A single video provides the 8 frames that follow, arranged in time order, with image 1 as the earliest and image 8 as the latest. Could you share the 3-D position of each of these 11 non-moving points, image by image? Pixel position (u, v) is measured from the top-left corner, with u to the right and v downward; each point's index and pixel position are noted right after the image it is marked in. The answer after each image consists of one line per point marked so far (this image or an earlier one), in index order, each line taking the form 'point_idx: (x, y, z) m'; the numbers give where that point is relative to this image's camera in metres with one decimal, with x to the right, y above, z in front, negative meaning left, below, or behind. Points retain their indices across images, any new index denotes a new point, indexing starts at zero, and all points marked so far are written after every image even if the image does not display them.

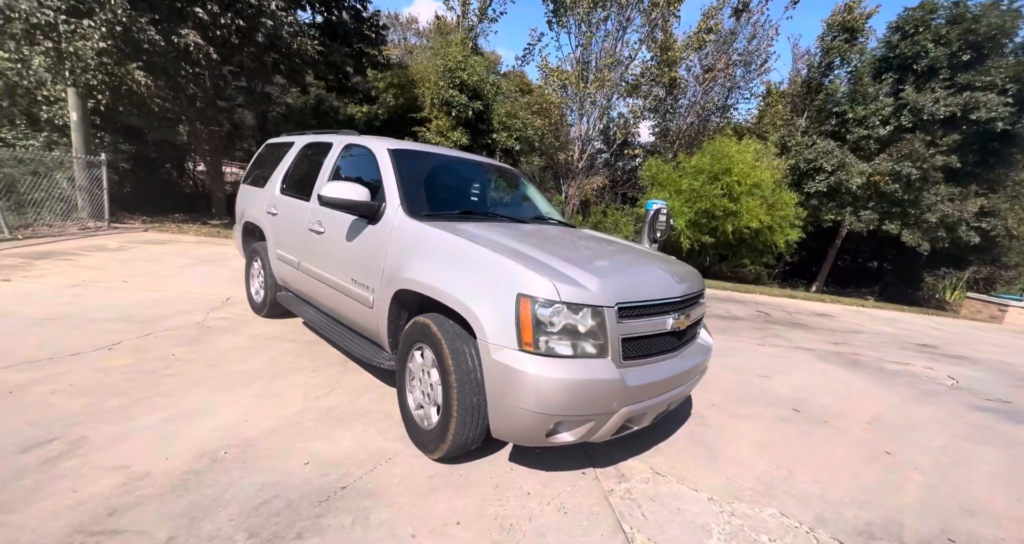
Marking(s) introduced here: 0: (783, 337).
0: (+4.2, -1.0, +6.3) m
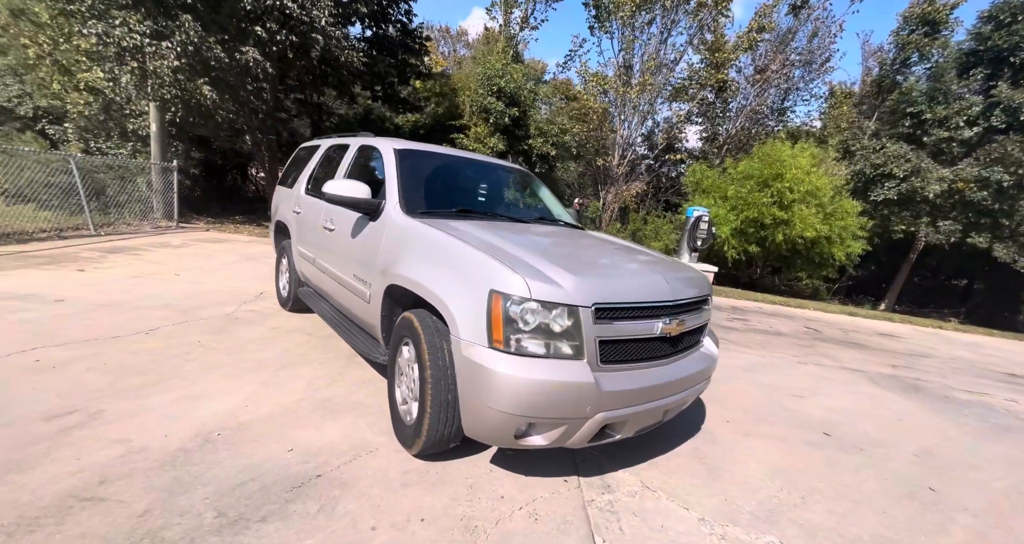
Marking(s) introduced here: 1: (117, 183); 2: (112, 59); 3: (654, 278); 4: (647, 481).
0: (+4.5, -1.2, +5.8) m
1: (-8.0, +1.8, +8.3) m
2: (-7.3, +3.9, +7.5) m
3: (+0.7, 0.0, +2.3) m
4: (+0.7, -1.2, +2.4) m
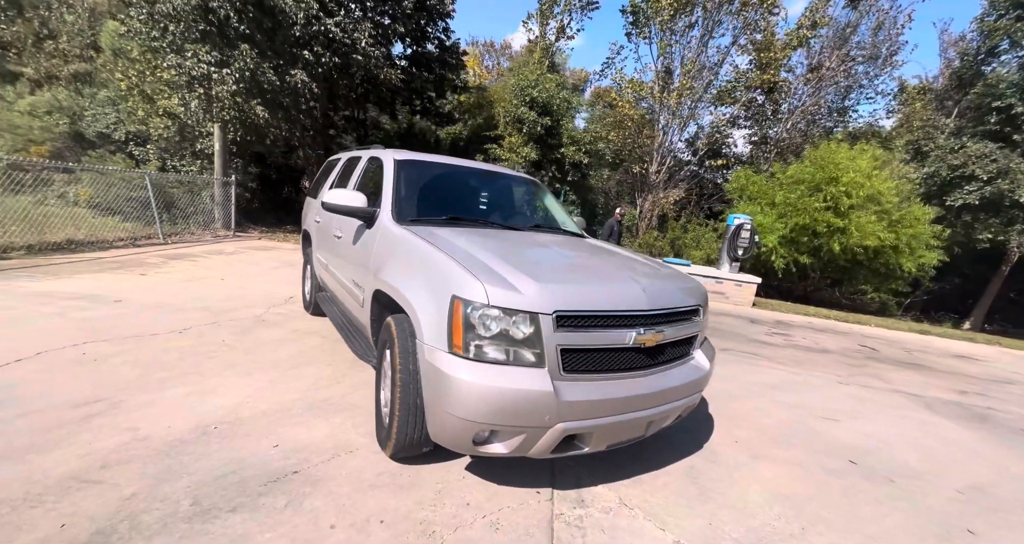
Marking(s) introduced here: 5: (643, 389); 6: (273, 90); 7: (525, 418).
0: (+4.7, -1.3, +5.2) m
1: (-7.3, +1.7, +9.2) m
2: (-6.8, +3.8, +8.4) m
3: (+0.6, -0.1, +2.2) m
4: (+0.6, -1.2, +2.3) m
5: (+0.6, -0.6, +2.1) m
6: (-5.1, +3.8, +8.6) m
7: (0.0, -0.6, +1.8) m
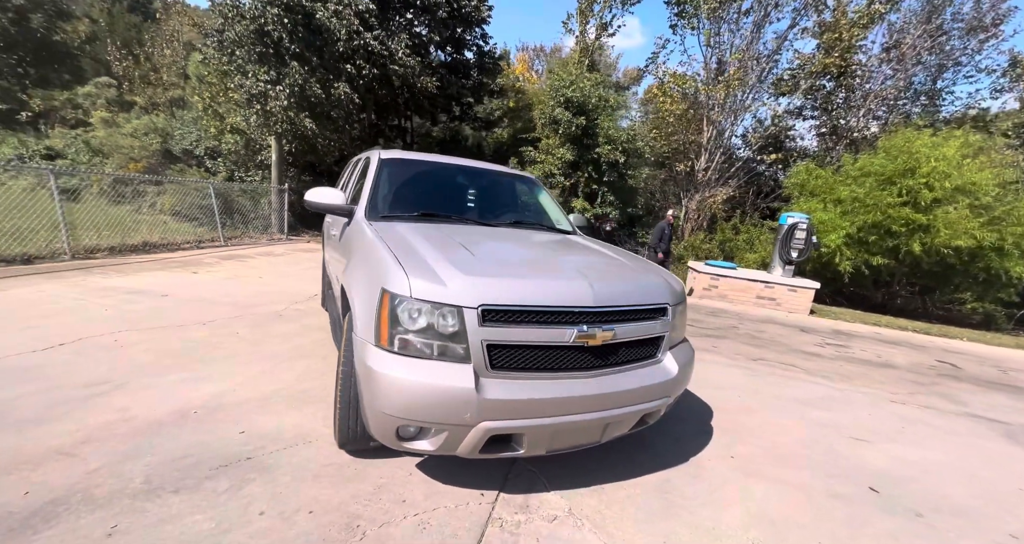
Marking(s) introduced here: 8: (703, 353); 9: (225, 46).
0: (+4.8, -1.4, +4.5) m
1: (-6.5, +1.7, +10.2) m
2: (-6.1, +3.8, +9.3) m
3: (+0.3, 0.0, +2.0) m
4: (+0.3, -1.2, +2.1) m
5: (+0.3, -0.6, +1.9) m
6: (-4.4, +3.8, +9.2) m
7: (-0.3, -0.6, +1.8) m
8: (+2.3, -1.0, +4.9) m
9: (-6.2, +4.9, +8.9) m
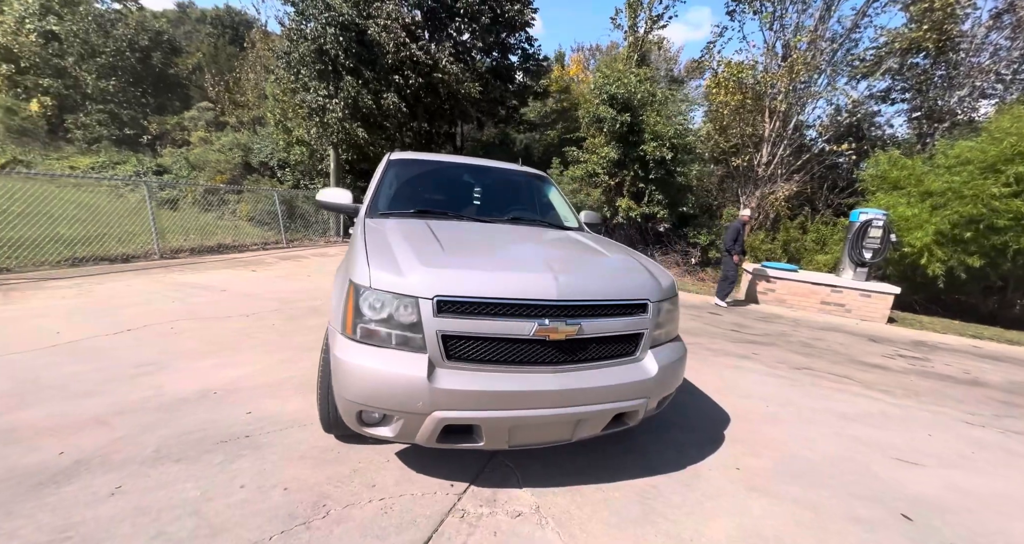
0: (+4.9, -1.4, +3.7) m
1: (-5.4, +1.7, +11.0) m
2: (-5.1, +3.8, +10.2) m
3: (+0.1, 0.0, +2.0) m
4: (+0.2, -1.2, +2.0) m
5: (+0.2, -0.5, +1.9) m
6: (-3.4, +3.8, +9.8) m
7: (-0.5, -0.6, +1.8) m
8: (+2.5, -1.0, +4.5) m
9: (-5.3, +4.9, +9.8) m
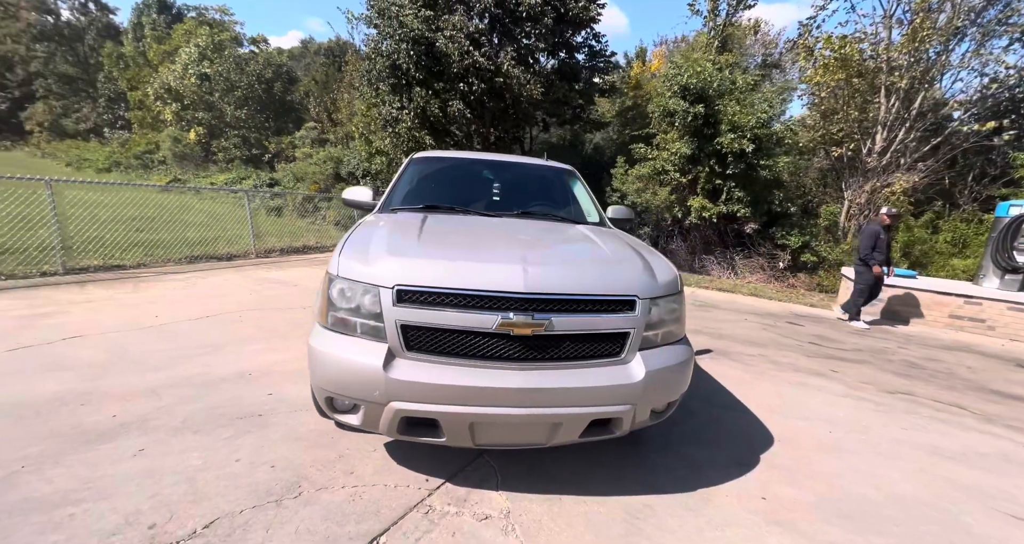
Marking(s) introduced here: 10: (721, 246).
0: (+5.0, -1.4, +2.6) m
1: (-3.6, +1.6, +11.9) m
2: (-3.4, +3.8, +11.0) m
3: (0.0, 0.0, +1.9) m
4: (0.0, -1.1, +1.9) m
5: (0.0, -0.5, +1.8) m
6: (-1.9, +3.8, +10.3) m
7: (-0.7, -0.5, +1.8) m
8: (+2.8, -1.0, +3.9) m
9: (-3.7, +4.9, +10.7) m
10: (+5.3, +0.7, +10.4) m
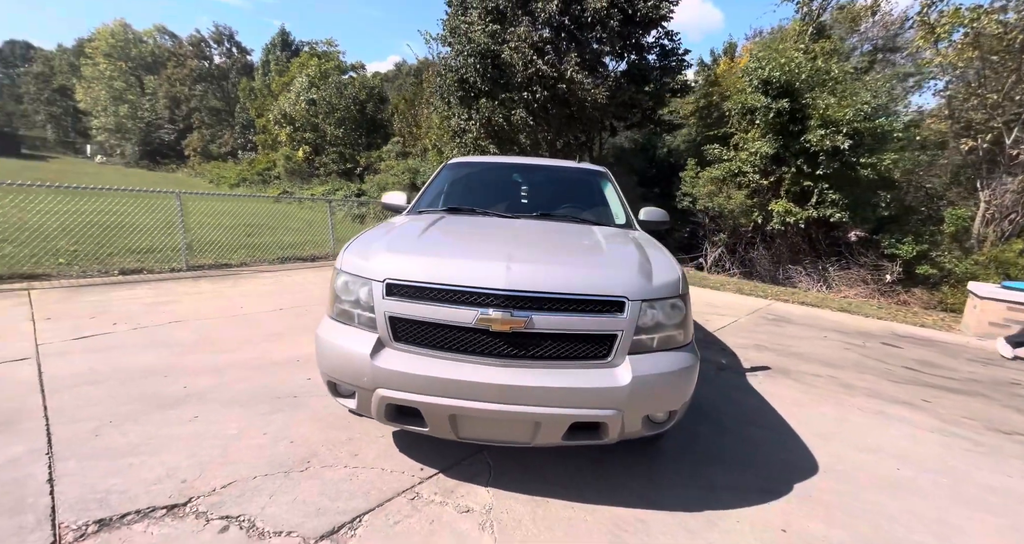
0: (+5.0, -1.5, +1.6) m
1: (-1.7, +1.5, +12.4) m
2: (-1.6, +3.7, +11.5) m
3: (-0.1, 0.0, +1.9) m
4: (-0.1, -1.1, +1.9) m
5: (-0.1, -0.5, +1.8) m
6: (-0.2, +3.6, +10.6) m
7: (-0.8, -0.5, +1.9) m
8: (+3.0, -1.1, +3.3) m
9: (-1.9, +4.8, +11.3) m
10: (+6.8, +0.4, +9.3) m
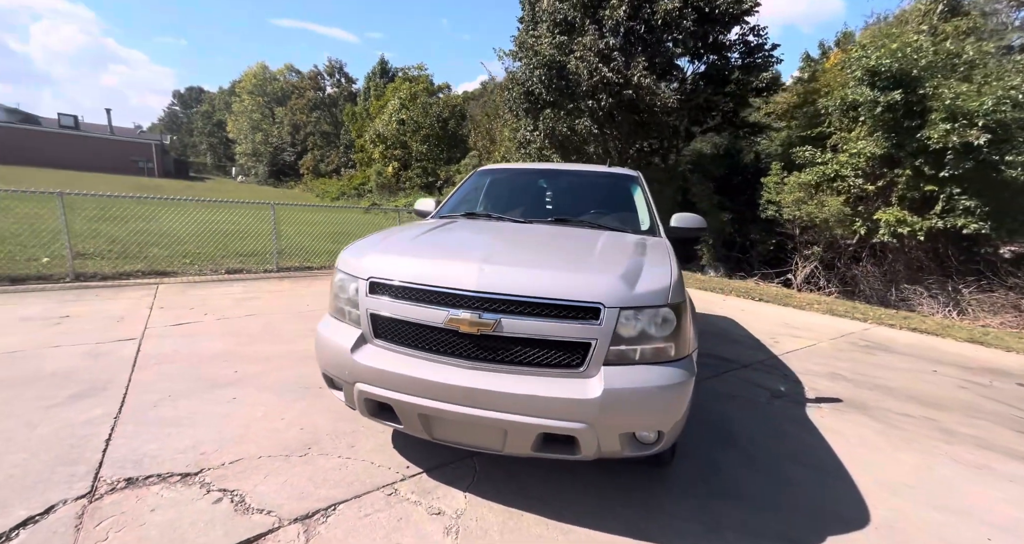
0: (+4.6, -1.6, +0.5) m
1: (+0.4, +1.2, +12.5) m
2: (+0.4, +3.4, +11.7) m
3: (-0.2, 0.0, +1.8) m
4: (-0.2, -1.1, +1.8) m
5: (-0.3, -0.5, +1.7) m
6: (+1.5, +3.4, +10.5) m
7: (-0.8, -0.5, +2.0) m
8: (+3.1, -1.2, +2.6) m
9: (+0.1, +4.5, +11.6) m
10: (+8.0, 0.0, +7.7) m
